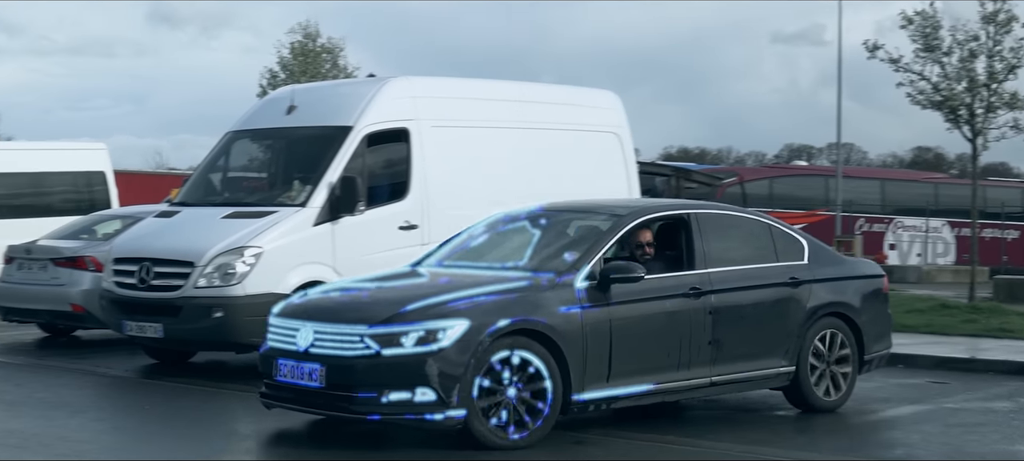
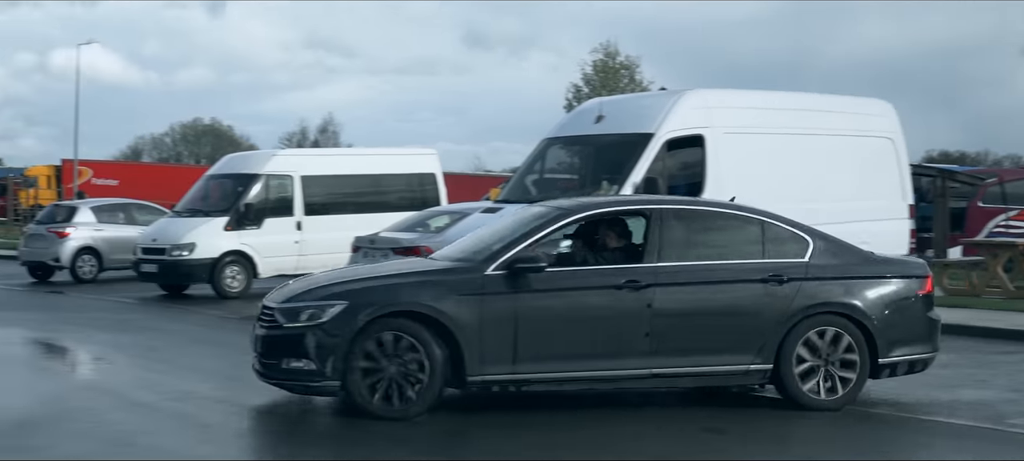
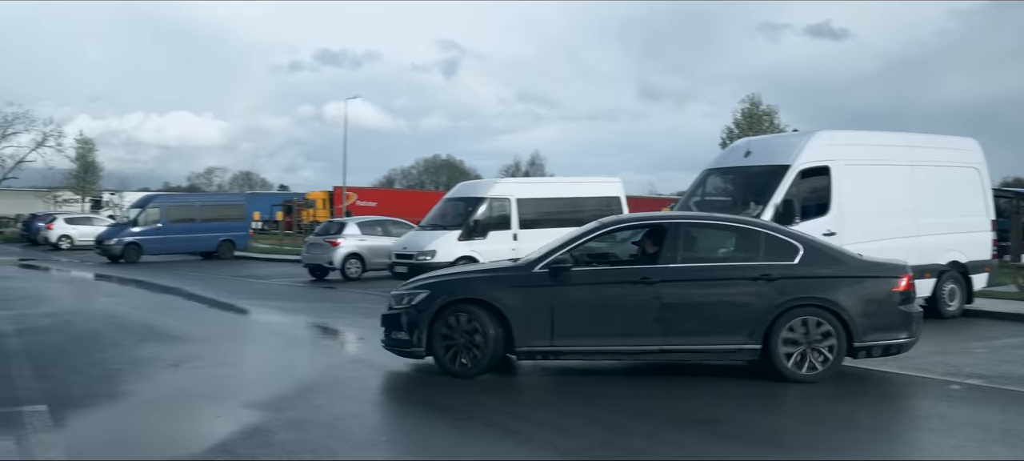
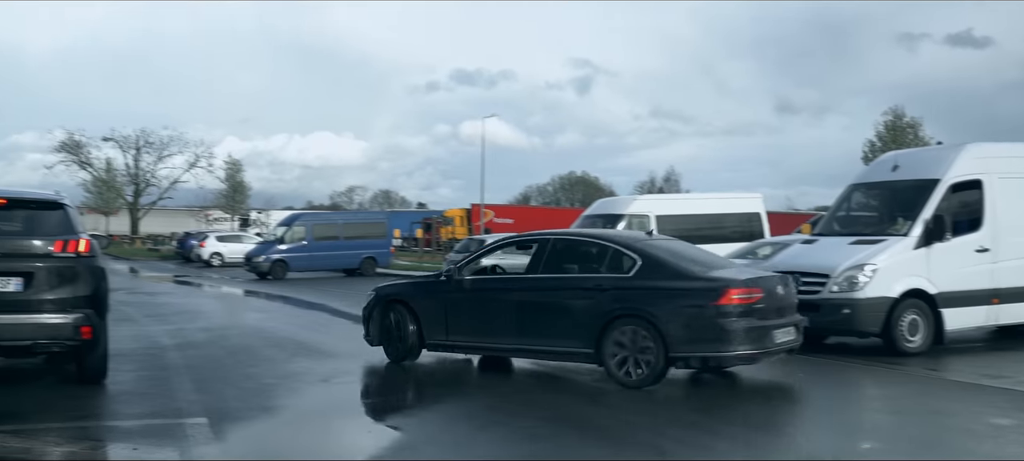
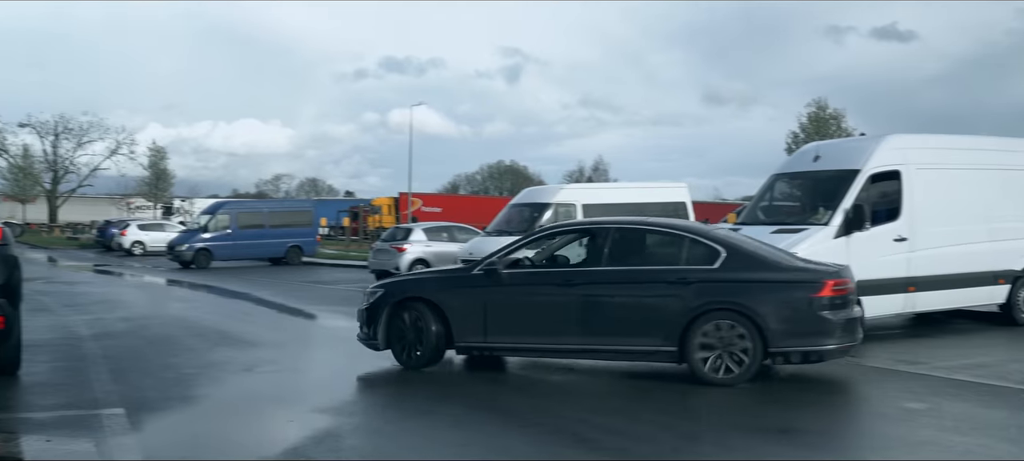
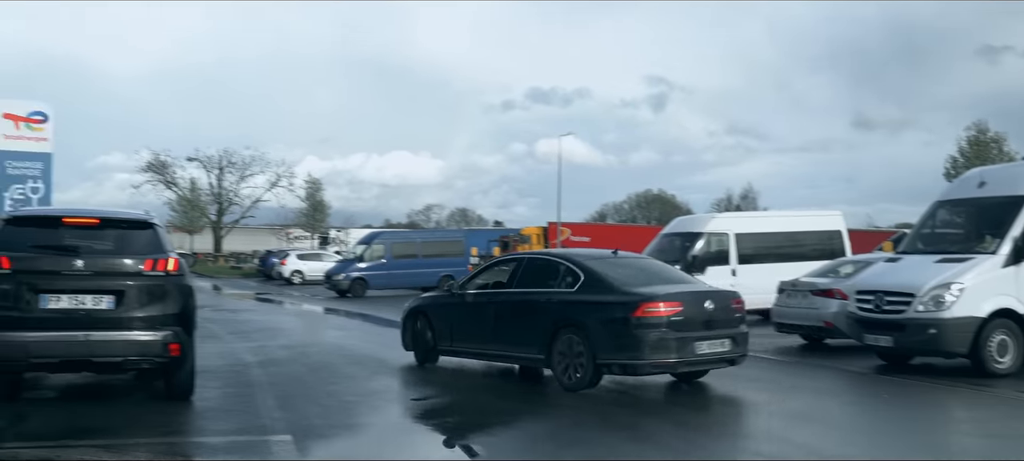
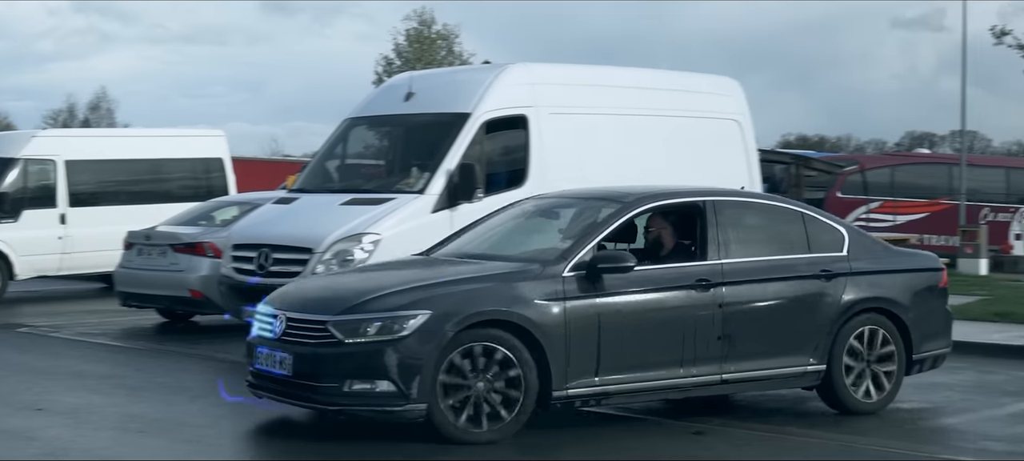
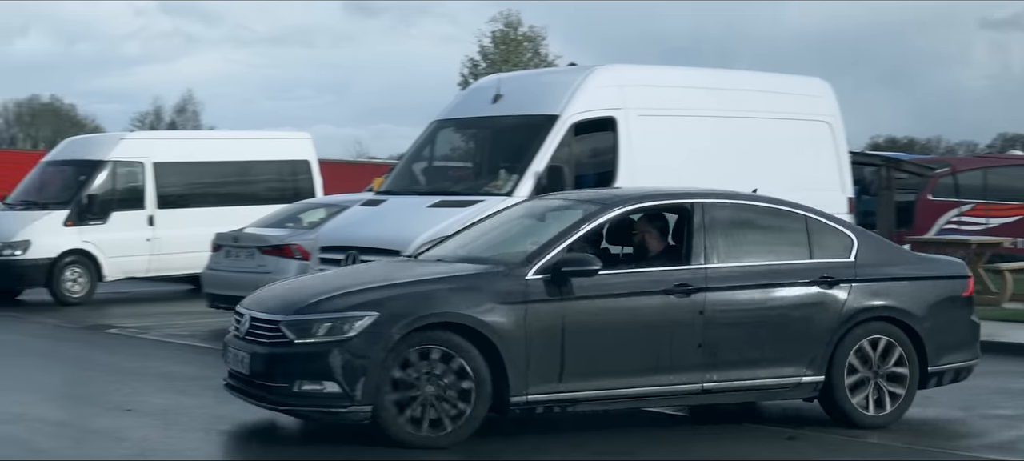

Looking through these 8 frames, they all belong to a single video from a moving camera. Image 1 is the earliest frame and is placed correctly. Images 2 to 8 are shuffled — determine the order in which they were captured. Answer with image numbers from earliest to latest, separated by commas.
7, 8, 2, 3, 5, 4, 6
